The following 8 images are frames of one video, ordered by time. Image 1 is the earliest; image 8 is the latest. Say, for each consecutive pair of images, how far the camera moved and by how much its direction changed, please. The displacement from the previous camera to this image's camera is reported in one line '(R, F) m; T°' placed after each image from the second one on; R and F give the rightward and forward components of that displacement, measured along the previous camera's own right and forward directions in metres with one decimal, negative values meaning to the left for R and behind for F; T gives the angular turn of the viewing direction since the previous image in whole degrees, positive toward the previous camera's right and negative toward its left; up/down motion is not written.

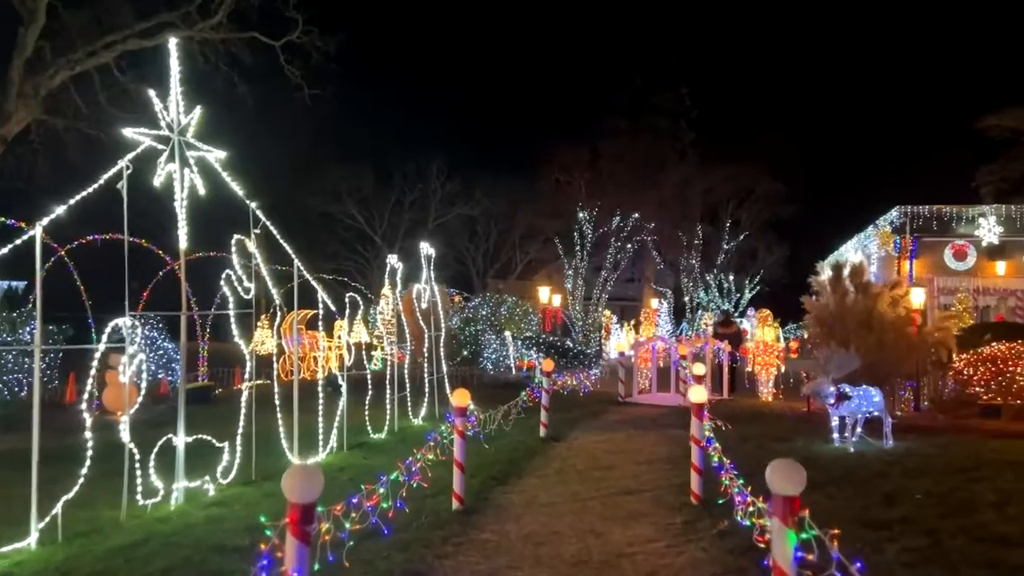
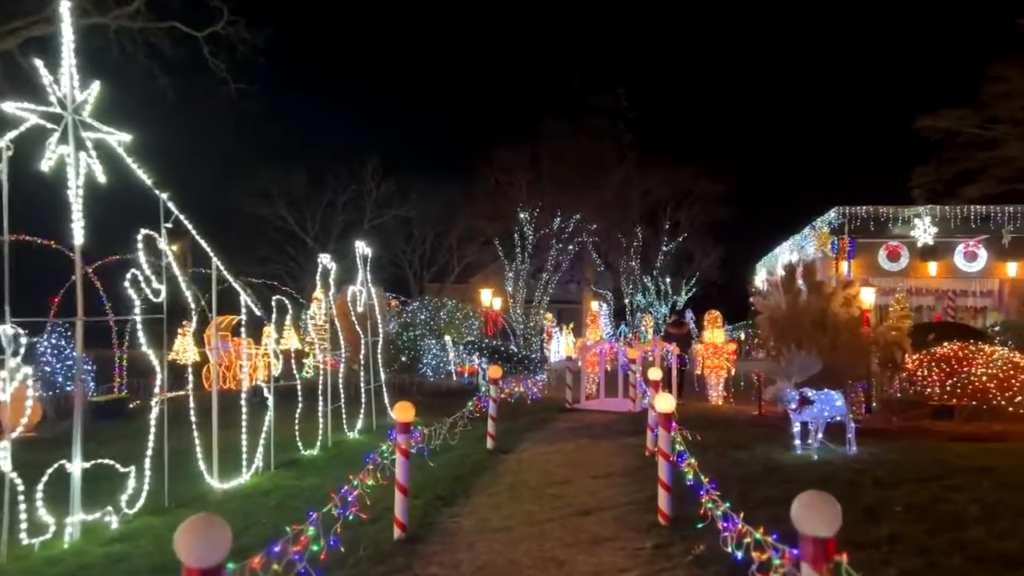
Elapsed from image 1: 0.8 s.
(-0.1, +1.0) m; +4°
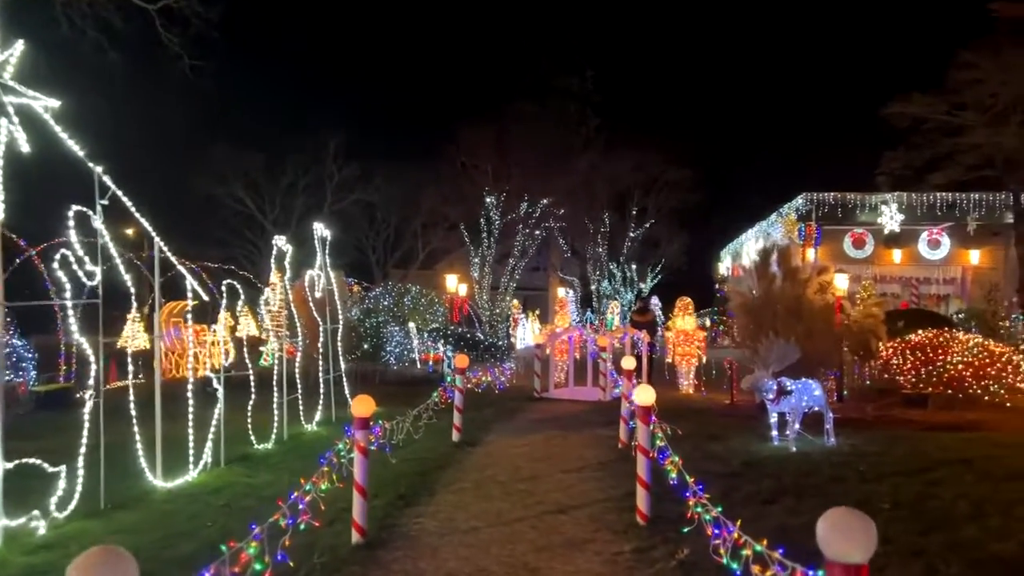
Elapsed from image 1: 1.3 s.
(0.0, +0.6) m; +2°
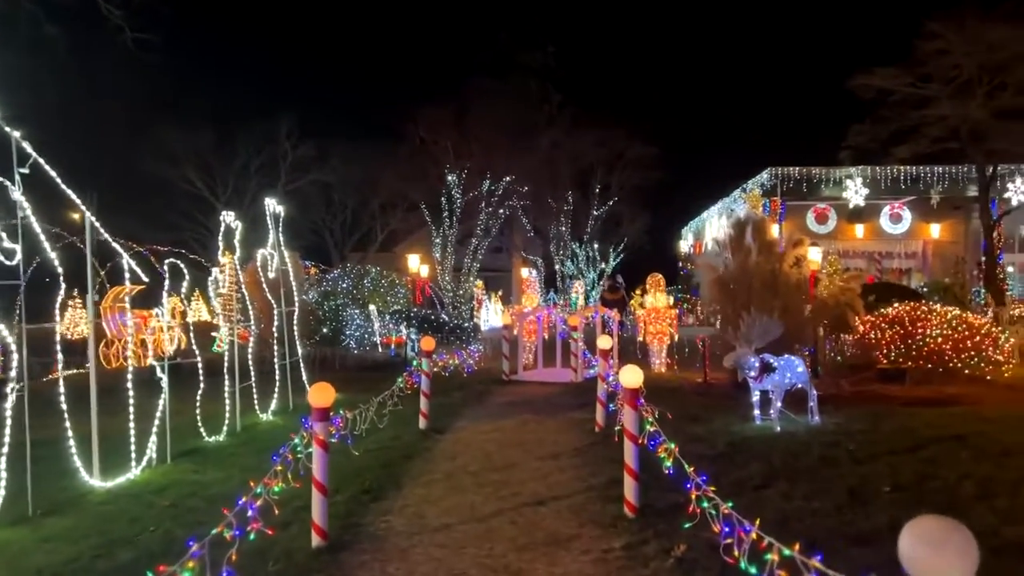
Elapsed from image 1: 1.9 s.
(-0.1, +0.7) m; +3°
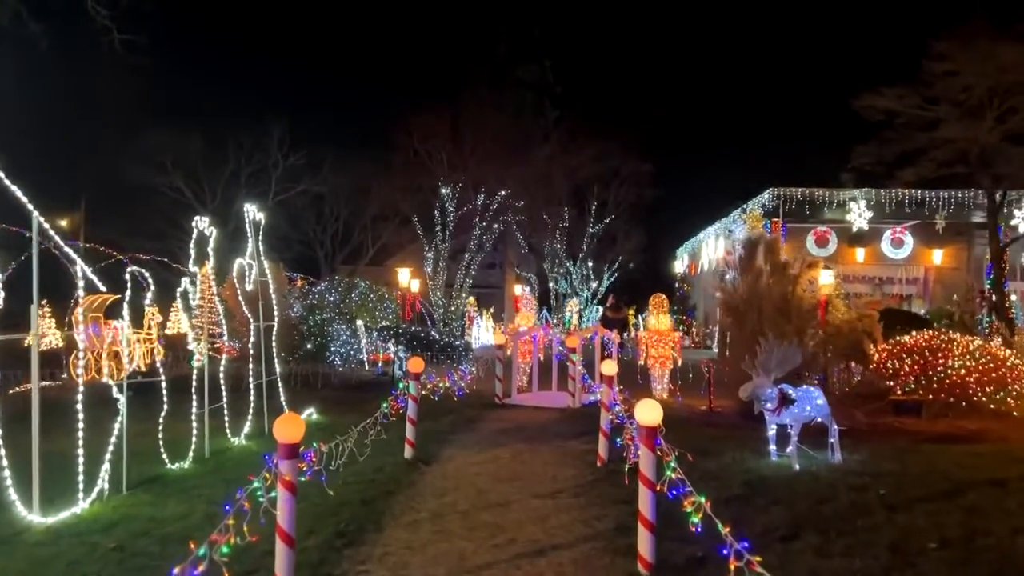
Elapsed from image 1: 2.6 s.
(-0.1, +0.9) m; +1°
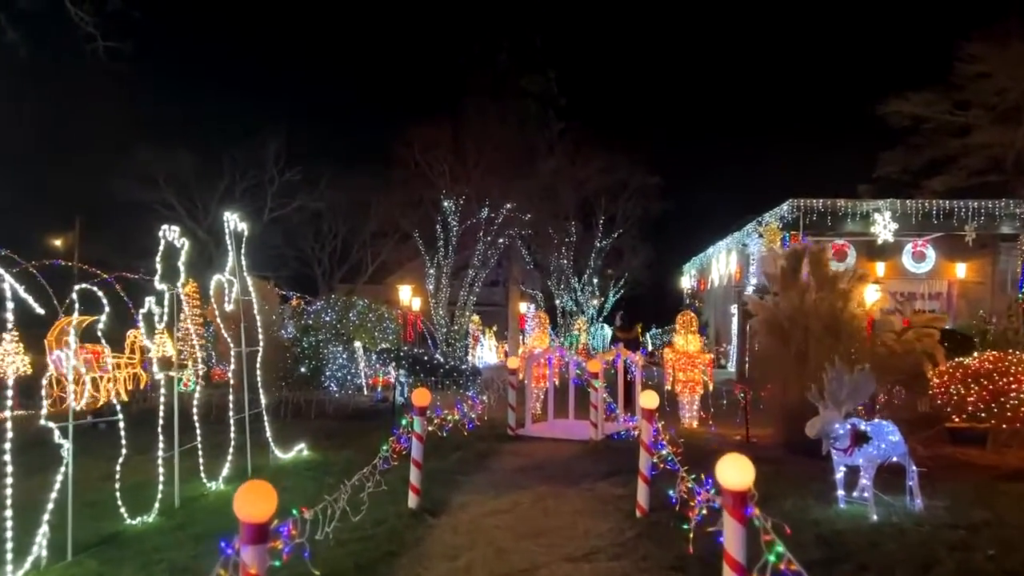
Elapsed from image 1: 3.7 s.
(-0.2, +1.5) m; 0°
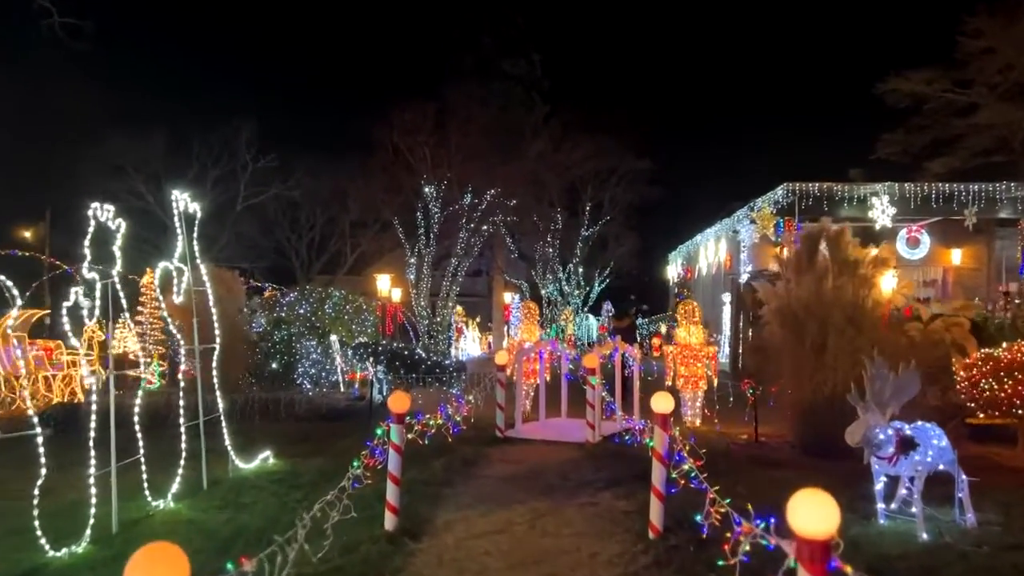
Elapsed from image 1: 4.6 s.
(-0.1, +1.2) m; +1°
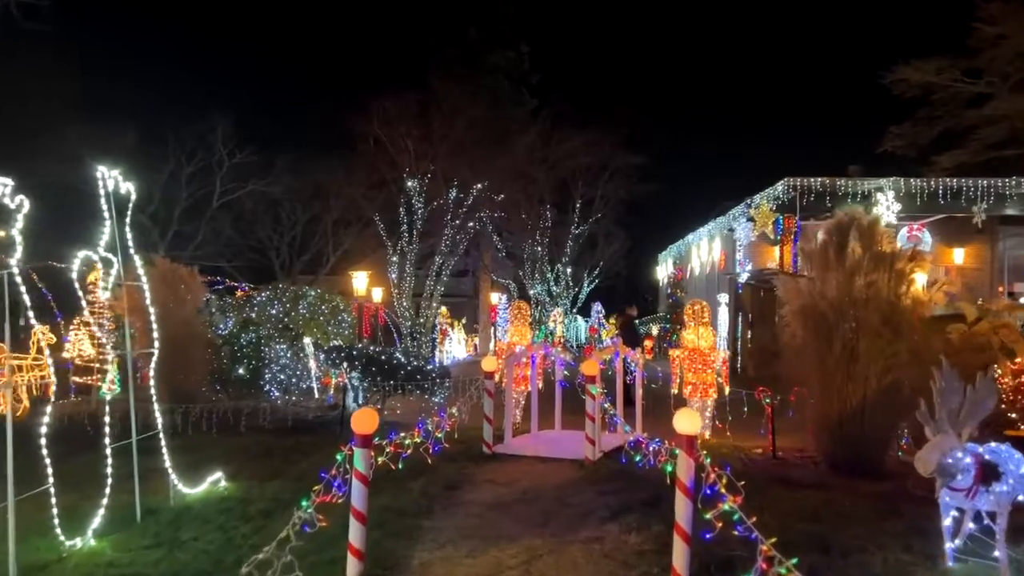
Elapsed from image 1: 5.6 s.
(0.0, +1.4) m; +1°
